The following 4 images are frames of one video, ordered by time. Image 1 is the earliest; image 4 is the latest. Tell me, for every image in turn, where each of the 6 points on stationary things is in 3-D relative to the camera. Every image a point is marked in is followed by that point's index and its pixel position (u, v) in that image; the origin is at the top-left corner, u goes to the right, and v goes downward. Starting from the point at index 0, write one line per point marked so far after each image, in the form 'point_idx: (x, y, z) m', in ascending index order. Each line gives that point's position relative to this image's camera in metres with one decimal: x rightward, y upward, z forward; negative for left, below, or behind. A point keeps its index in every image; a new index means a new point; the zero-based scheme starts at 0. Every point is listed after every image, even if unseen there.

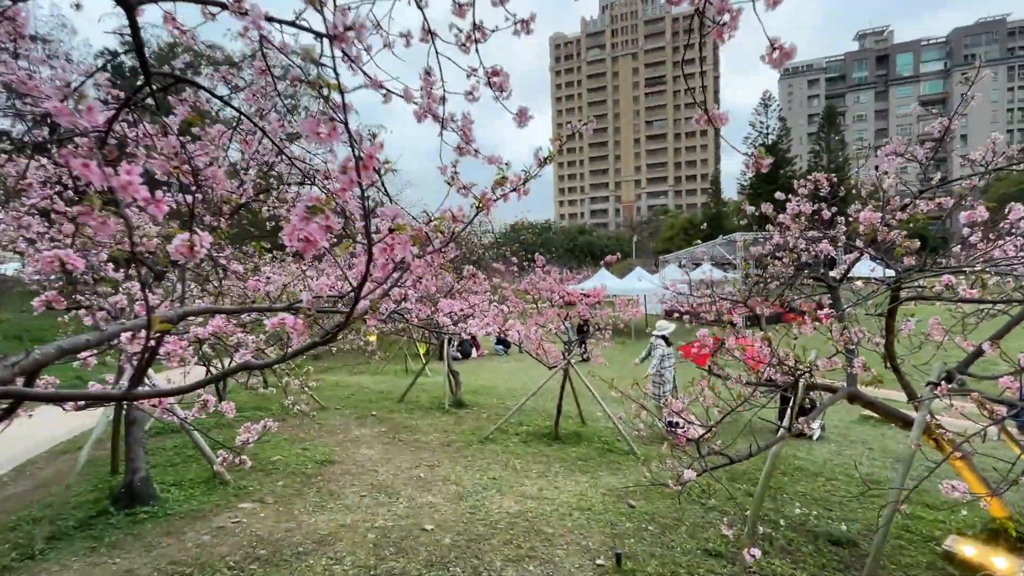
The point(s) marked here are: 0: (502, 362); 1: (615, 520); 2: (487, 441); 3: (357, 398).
0: (-0.2, -1.9, +12.4) m
1: (+0.9, -2.0, +4.0) m
2: (-0.3, -2.0, +6.4) m
3: (-2.8, -2.0, +8.6) m
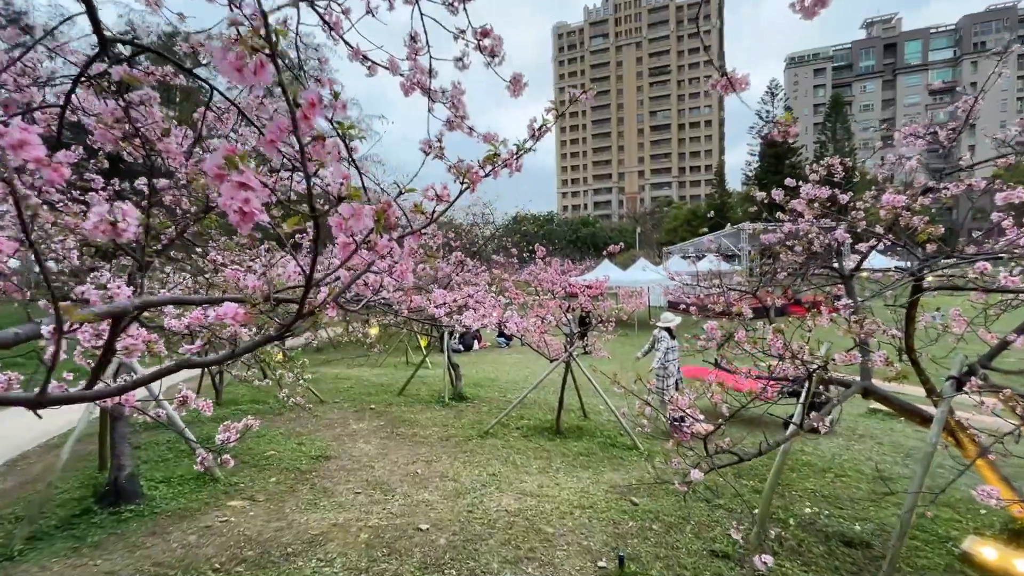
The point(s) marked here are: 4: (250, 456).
0: (-0.2, -1.7, +12.2) m
1: (+0.9, -1.9, +3.9) m
2: (-0.3, -1.9, +6.3) m
3: (-2.8, -1.8, +8.5) m
4: (-2.8, -1.8, +5.1) m
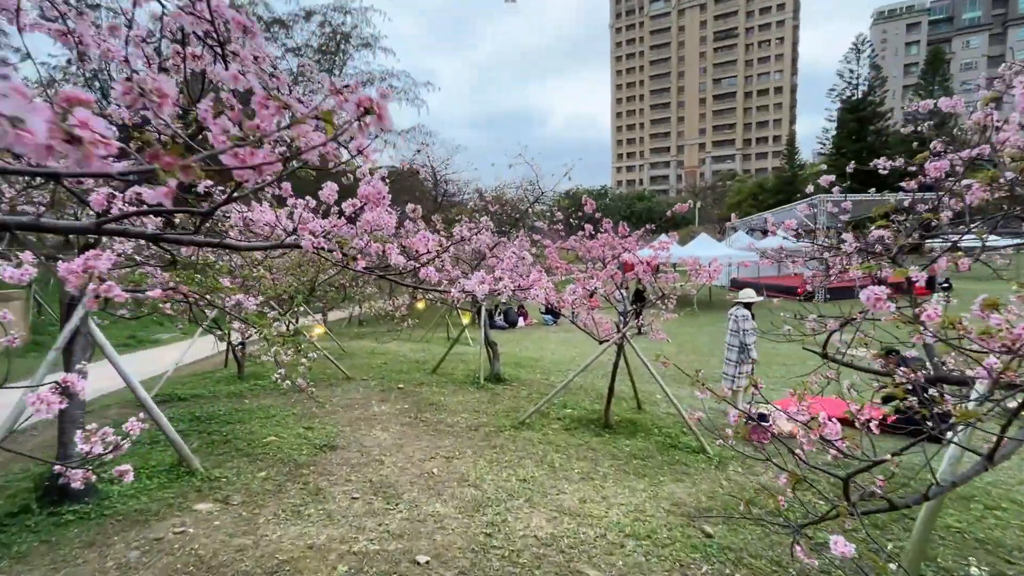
0: (+0.9, -1.1, +11.3) m
1: (+1.0, -1.6, +2.9) m
2: (+0.1, -1.5, +5.4) m
3: (-2.1, -1.3, +7.8) m
4: (-2.4, -1.4, +4.4) m
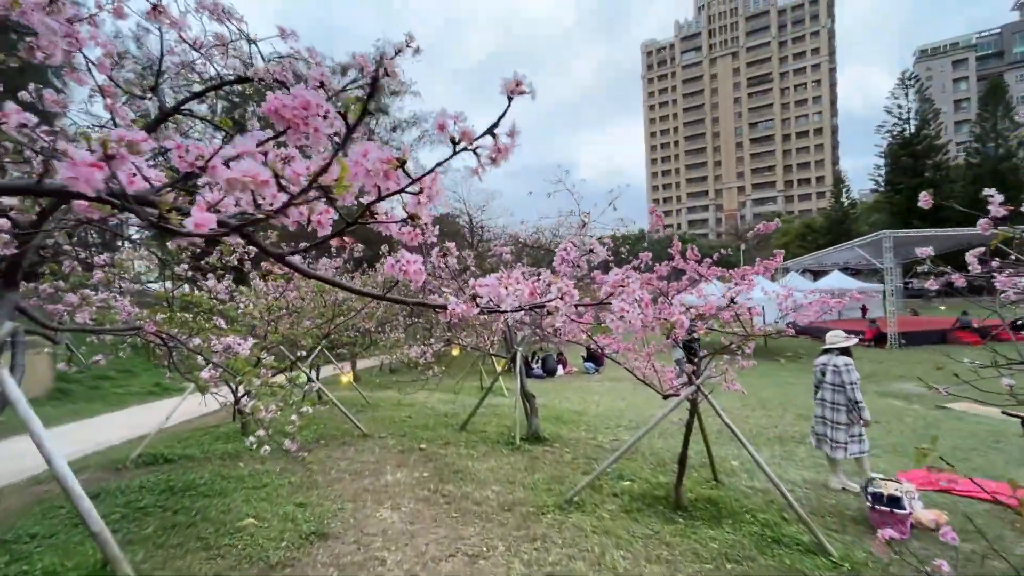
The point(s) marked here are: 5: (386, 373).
0: (+1.7, -2.0, +10.0) m
1: (+1.2, -1.7, +1.6) m
2: (+0.5, -1.9, +4.2) m
3: (-1.5, -1.9, +6.8) m
4: (-2.1, -1.7, +3.4) m
5: (-2.9, -1.9, +10.8) m
